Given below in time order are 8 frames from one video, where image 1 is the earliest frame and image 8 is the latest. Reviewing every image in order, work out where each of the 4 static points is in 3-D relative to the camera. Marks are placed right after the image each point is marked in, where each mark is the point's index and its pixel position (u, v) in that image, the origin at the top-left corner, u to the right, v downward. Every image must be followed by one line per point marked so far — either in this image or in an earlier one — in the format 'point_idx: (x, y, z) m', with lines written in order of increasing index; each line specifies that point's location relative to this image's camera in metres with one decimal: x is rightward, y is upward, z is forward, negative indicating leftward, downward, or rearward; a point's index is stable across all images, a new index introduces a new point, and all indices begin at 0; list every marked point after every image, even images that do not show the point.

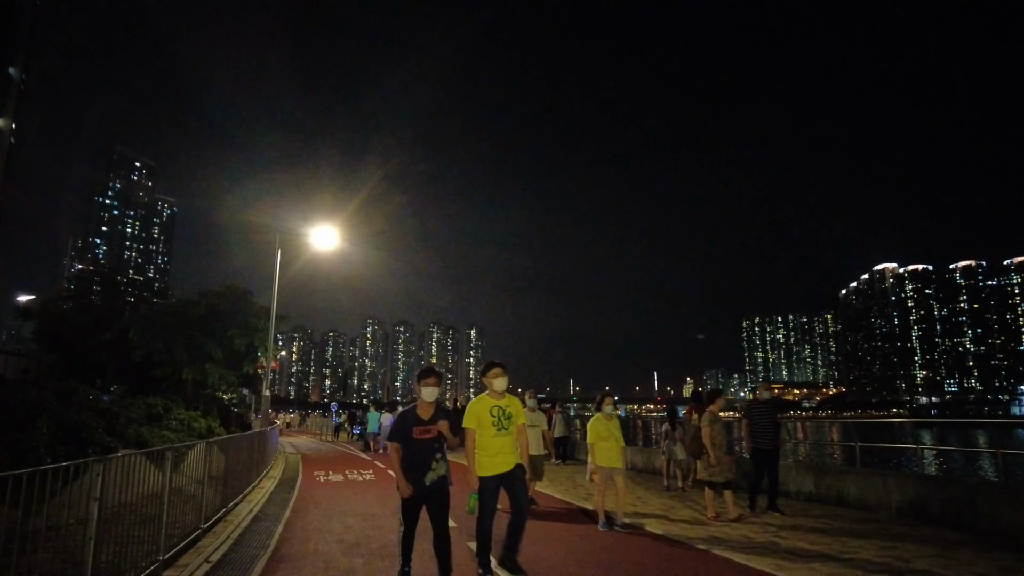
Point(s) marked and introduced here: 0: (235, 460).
0: (-6.4, -4.0, +15.9) m
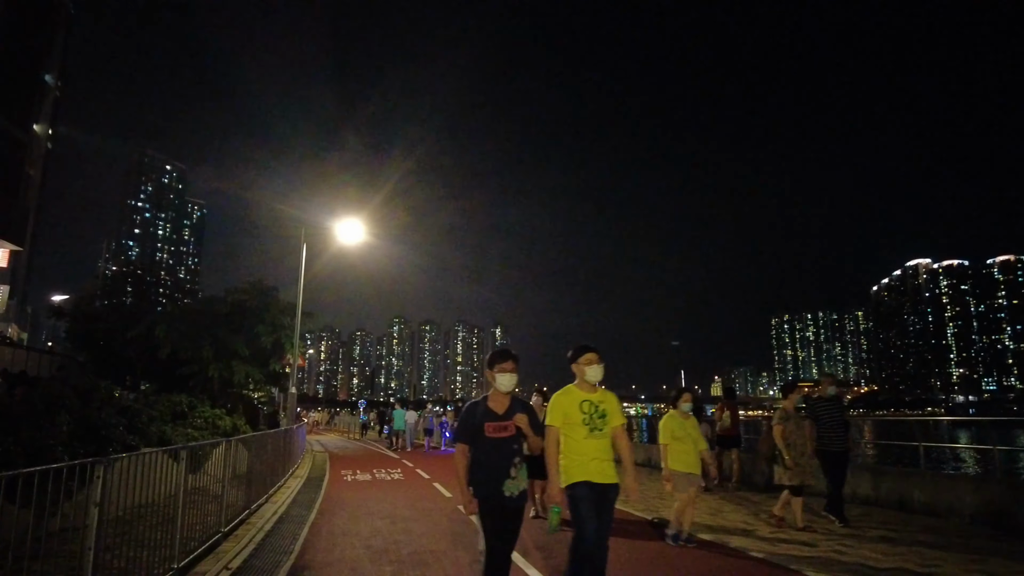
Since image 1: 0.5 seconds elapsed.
0: (-5.7, -3.9, +15.5) m
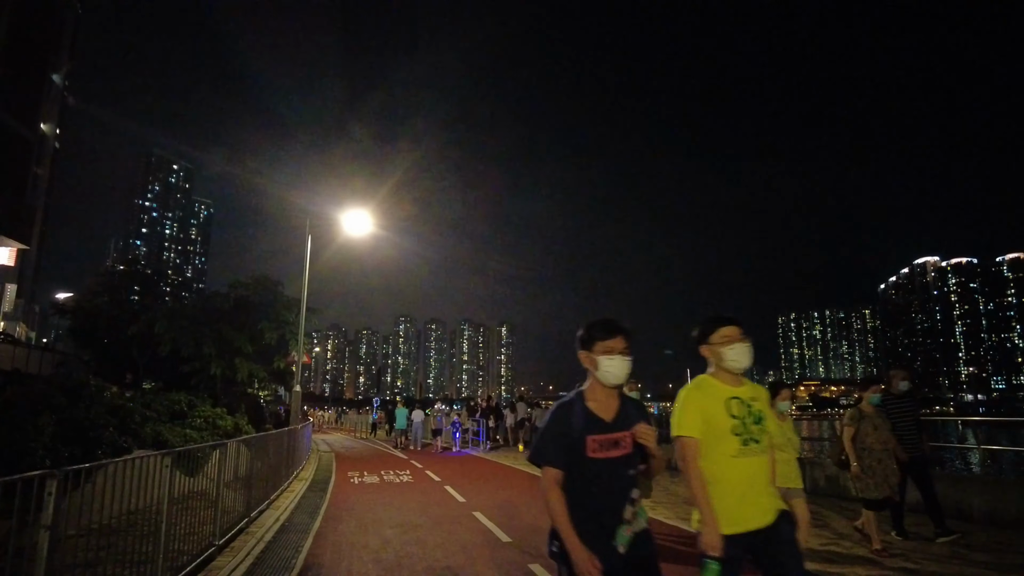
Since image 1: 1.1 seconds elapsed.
0: (-5.3, -3.7, +14.7) m
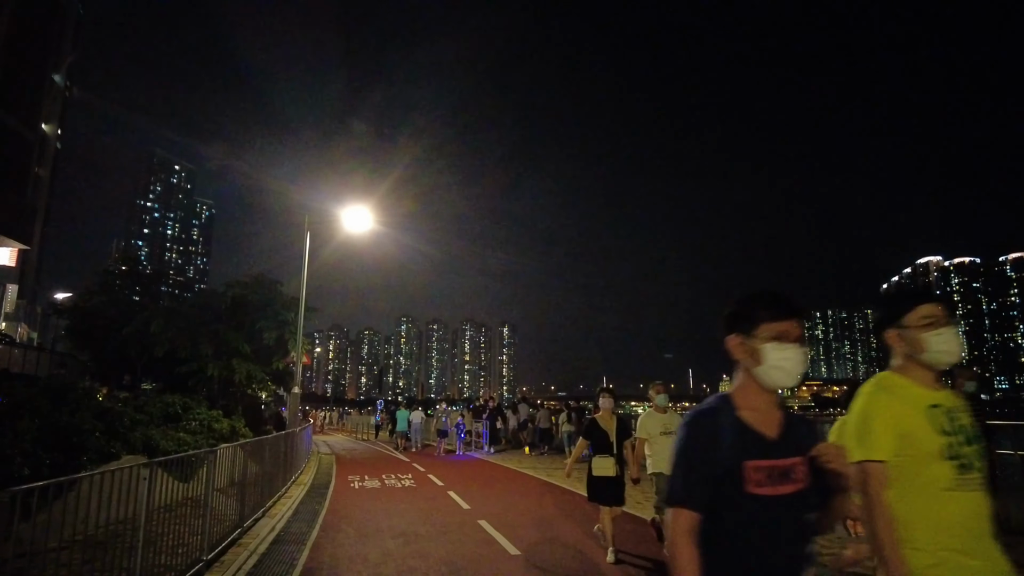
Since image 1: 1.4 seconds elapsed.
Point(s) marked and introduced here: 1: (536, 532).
0: (-5.2, -3.7, +14.2) m
1: (+0.4, -3.7, +10.4) m
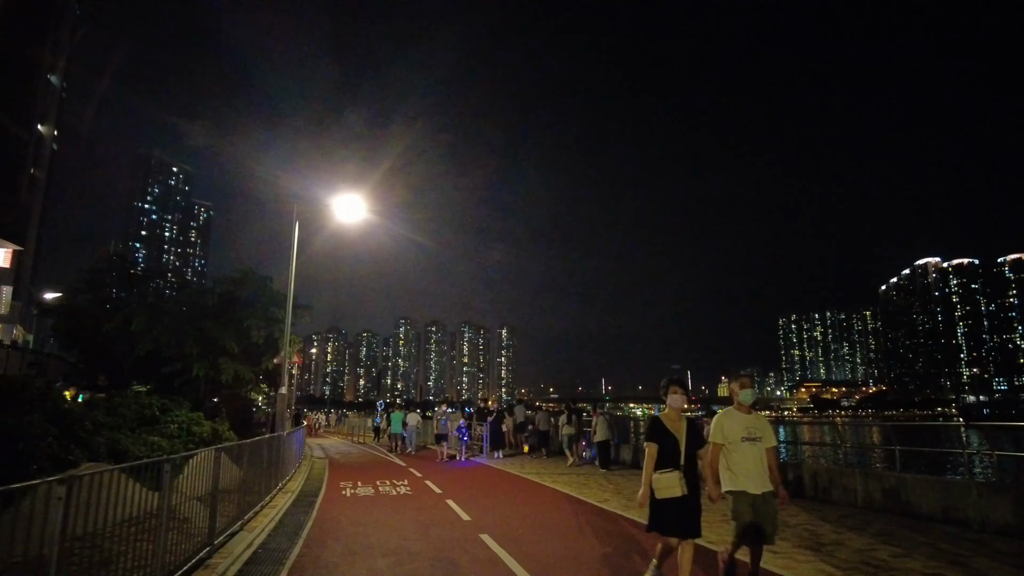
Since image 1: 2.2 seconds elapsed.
0: (-5.1, -3.5, +13.2) m
1: (+0.4, -3.5, +9.3) m
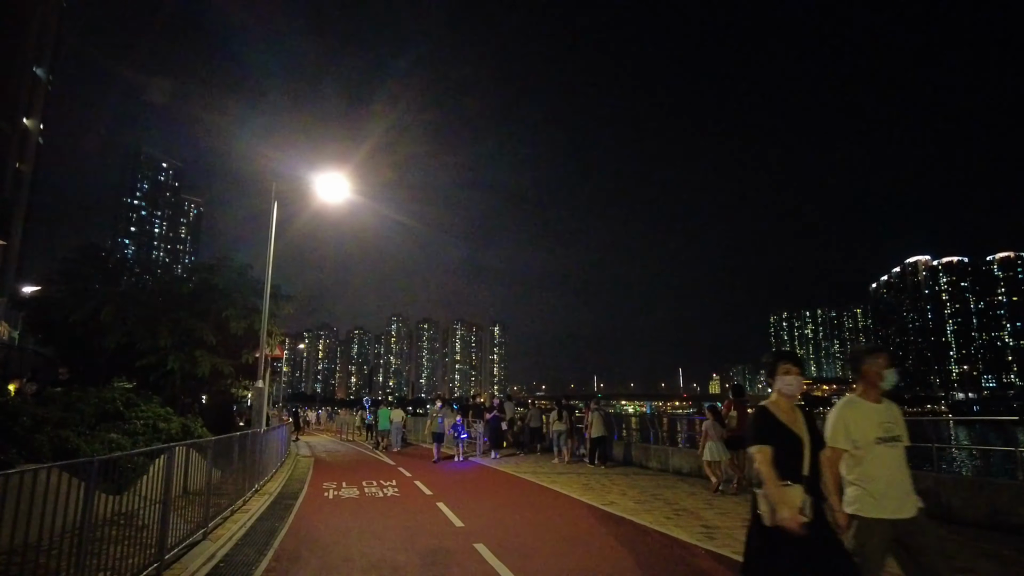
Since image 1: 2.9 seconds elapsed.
0: (-5.2, -3.2, +12.0) m
1: (+0.4, -3.2, +8.2) m
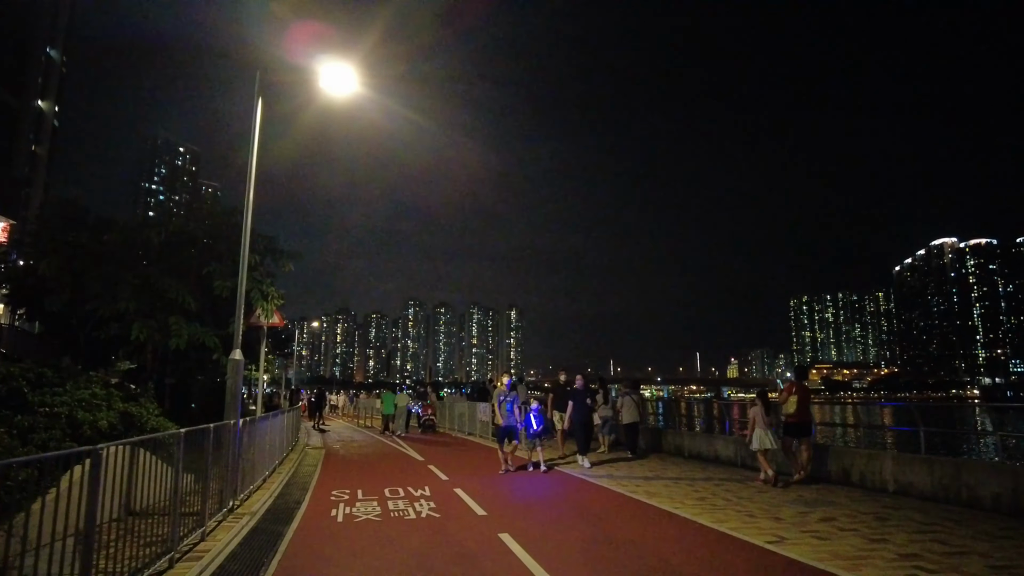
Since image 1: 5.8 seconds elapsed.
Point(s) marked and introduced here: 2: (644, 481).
0: (-4.0, -2.3, +7.9) m
1: (+1.5, -2.4, +3.9) m
2: (+2.3, -3.3, +12.0) m
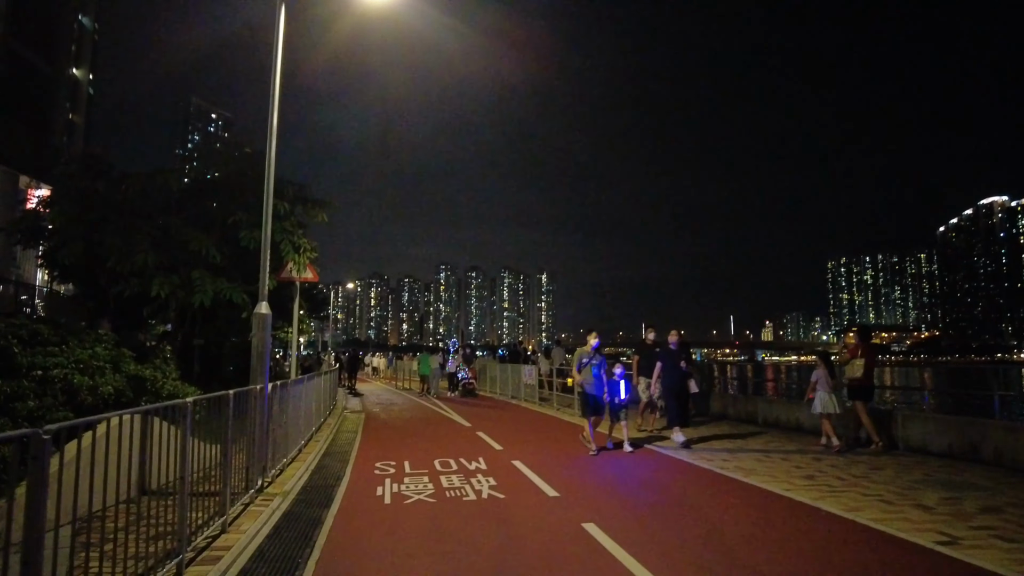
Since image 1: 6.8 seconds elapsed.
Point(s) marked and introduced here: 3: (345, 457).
0: (-3.2, -1.7, +6.5) m
1: (+2.2, -1.9, +2.3) m
2: (+3.3, -2.5, +10.4) m
3: (-2.7, -2.8, +11.4) m
